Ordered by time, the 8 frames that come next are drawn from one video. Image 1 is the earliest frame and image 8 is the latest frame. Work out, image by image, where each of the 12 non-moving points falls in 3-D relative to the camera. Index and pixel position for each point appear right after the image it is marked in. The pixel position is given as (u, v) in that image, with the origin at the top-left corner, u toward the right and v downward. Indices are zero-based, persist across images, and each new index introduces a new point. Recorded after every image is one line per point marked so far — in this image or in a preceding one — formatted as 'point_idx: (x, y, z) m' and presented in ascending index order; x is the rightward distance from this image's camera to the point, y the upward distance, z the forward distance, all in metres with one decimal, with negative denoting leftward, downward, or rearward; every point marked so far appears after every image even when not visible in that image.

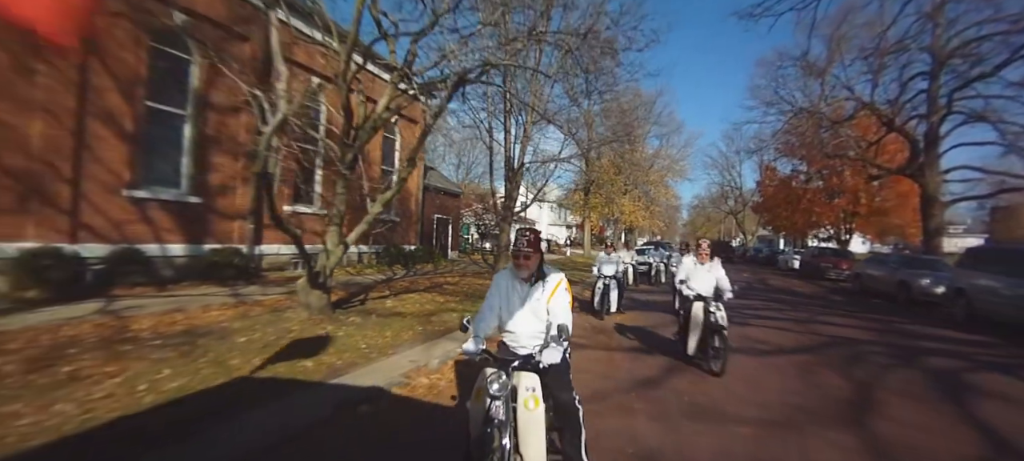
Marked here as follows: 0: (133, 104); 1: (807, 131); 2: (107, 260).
0: (-9.5, +3.2, +9.5) m
1: (+10.4, +3.5, +13.3) m
2: (-9.2, -0.7, +8.8) m
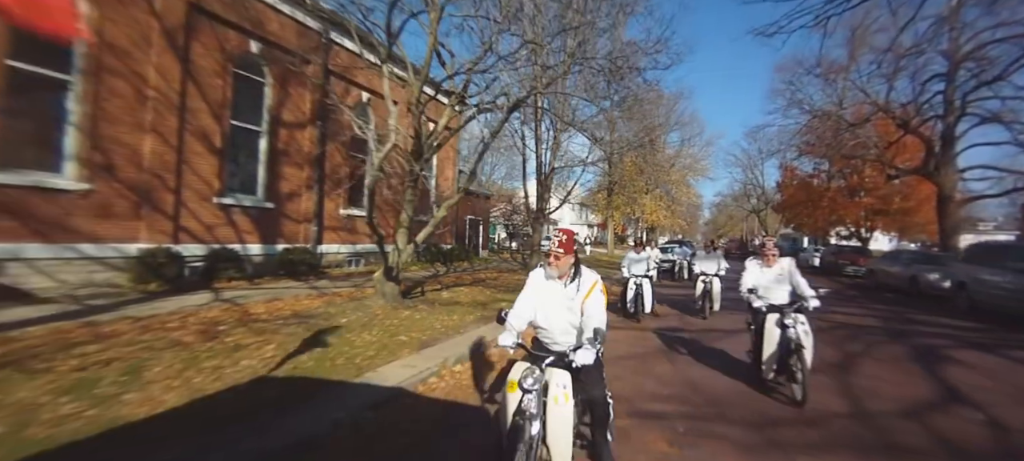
0: (-8.5, +3.2, +10.9) m
1: (+11.5, +3.6, +13.8) m
2: (-8.3, -0.8, +10.2) m
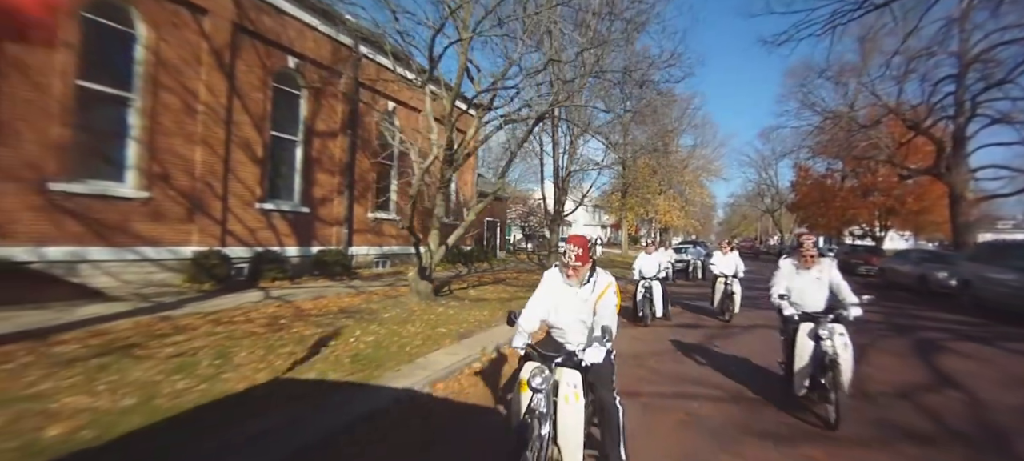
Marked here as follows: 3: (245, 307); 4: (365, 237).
0: (-7.9, +3.1, +11.7) m
1: (+12.2, +3.6, +14.1) m
2: (-7.6, -0.9, +11.0) m
3: (-5.3, -1.6, +7.6) m
4: (-5.8, -0.3, +15.1) m
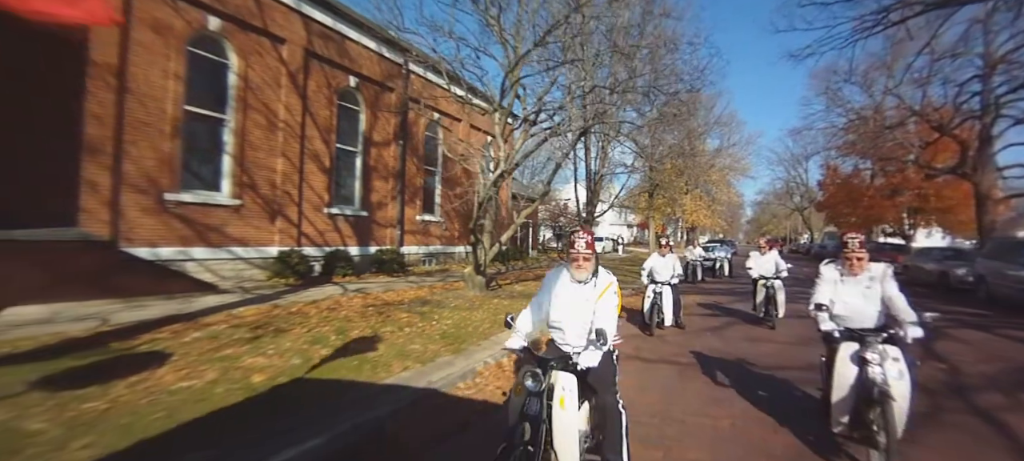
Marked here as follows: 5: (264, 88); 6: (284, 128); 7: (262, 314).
0: (-6.6, +3.0, +13.2) m
1: (+13.6, +3.7, +14.4) m
2: (-6.4, -0.9, +12.5) m
3: (-4.2, -1.7, +8.9) m
4: (-4.3, -0.3, +16.5) m
5: (-7.7, +4.5, +11.6) m
6: (-7.4, +3.3, +12.0) m
7: (-5.0, -1.7, +7.4) m
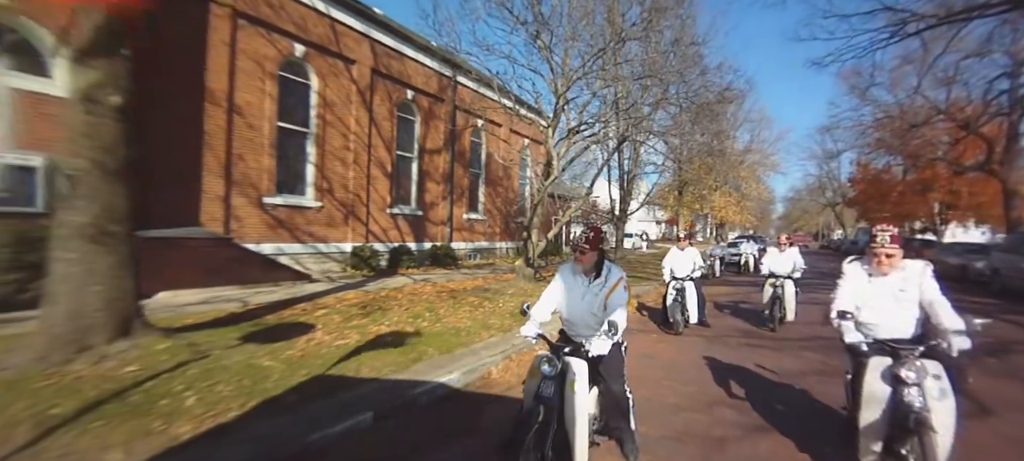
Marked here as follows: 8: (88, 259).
0: (-5.0, +3.1, +14.9) m
1: (+15.3, +3.8, +14.9) m
2: (-4.8, -0.8, +14.2) m
3: (-2.9, -1.6, +10.5) m
4: (-2.5, -0.2, +18.1) m
5: (-6.2, +4.6, +13.3) m
6: (-5.9, +3.4, +13.7) m
7: (-3.7, -1.6, +9.1) m
8: (-5.3, -0.4, +4.6) m
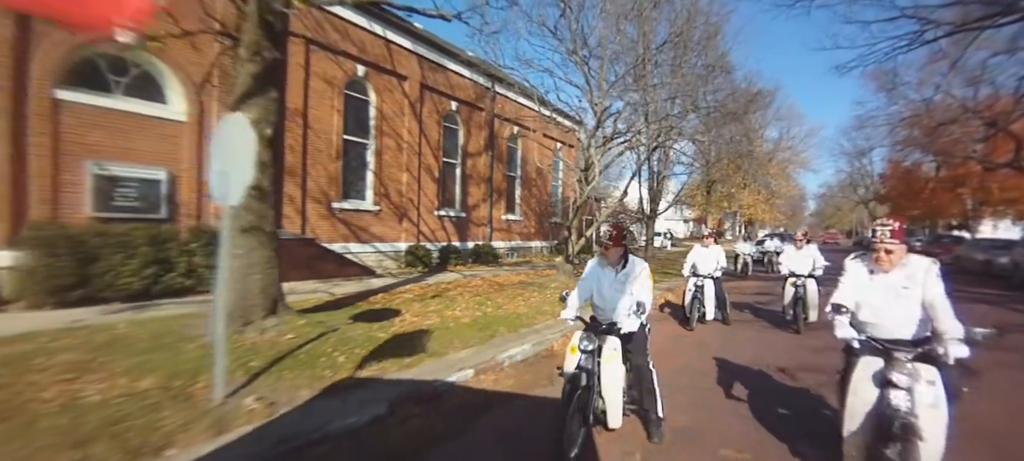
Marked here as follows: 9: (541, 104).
0: (-3.4, +3.1, +16.4) m
1: (+16.8, +4.0, +15.2) m
2: (-3.2, -0.8, +15.7) m
3: (-1.5, -1.6, +11.9) m
4: (-0.7, -0.2, +19.4) m
5: (-4.7, +4.6, +14.8) m
6: (-4.4, +3.4, +15.2) m
7: (-2.4, -1.6, +10.4) m
8: (-4.3, -0.4, +6.1) m
9: (+1.1, +4.9, +14.3) m
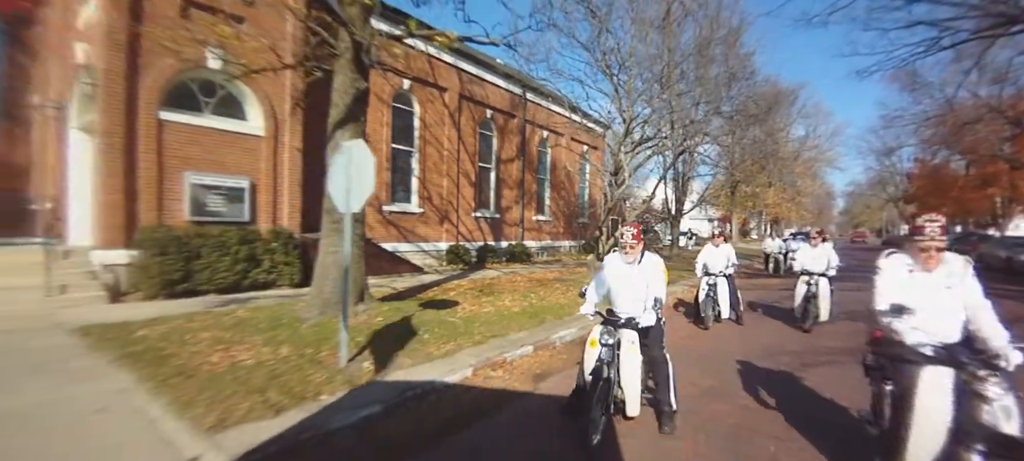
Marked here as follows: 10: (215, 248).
0: (-1.9, +3.1, +17.6) m
1: (+18.2, +4.0, +15.4) m
2: (-1.8, -0.8, +16.9) m
3: (-0.3, -1.6, +13.1) m
4: (+1.0, -0.2, +20.5) m
5: (-3.4, +4.5, +16.2) m
6: (-3.0, +3.4, +16.5) m
7: (-1.2, -1.7, +11.7) m
8: (-3.3, -0.4, +7.4) m
9: (+2.5, +4.9, +15.3) m
10: (-9.0, -0.5, +11.2) m
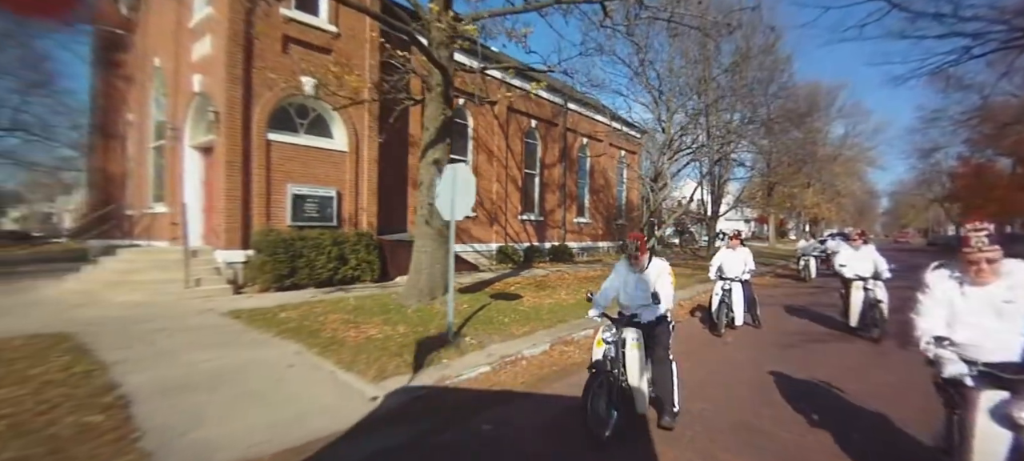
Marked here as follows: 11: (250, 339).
0: (+0.3, +3.0, +19.3) m
1: (+20.2, +4.0, +15.5) m
2: (+0.4, -0.9, +18.6) m
3: (+1.6, -1.7, +14.6) m
4: (+3.4, -0.2, +21.9) m
5: (-1.2, +4.4, +17.9) m
6: (-0.8, +3.3, +18.3) m
7: (+0.6, -1.8, +13.3) m
8: (-1.9, -0.5, +9.2) m
9: (+4.5, +4.9, +16.6) m
10: (-7.2, -0.7, +13.4) m
11: (-5.8, -2.4, +8.2) m
